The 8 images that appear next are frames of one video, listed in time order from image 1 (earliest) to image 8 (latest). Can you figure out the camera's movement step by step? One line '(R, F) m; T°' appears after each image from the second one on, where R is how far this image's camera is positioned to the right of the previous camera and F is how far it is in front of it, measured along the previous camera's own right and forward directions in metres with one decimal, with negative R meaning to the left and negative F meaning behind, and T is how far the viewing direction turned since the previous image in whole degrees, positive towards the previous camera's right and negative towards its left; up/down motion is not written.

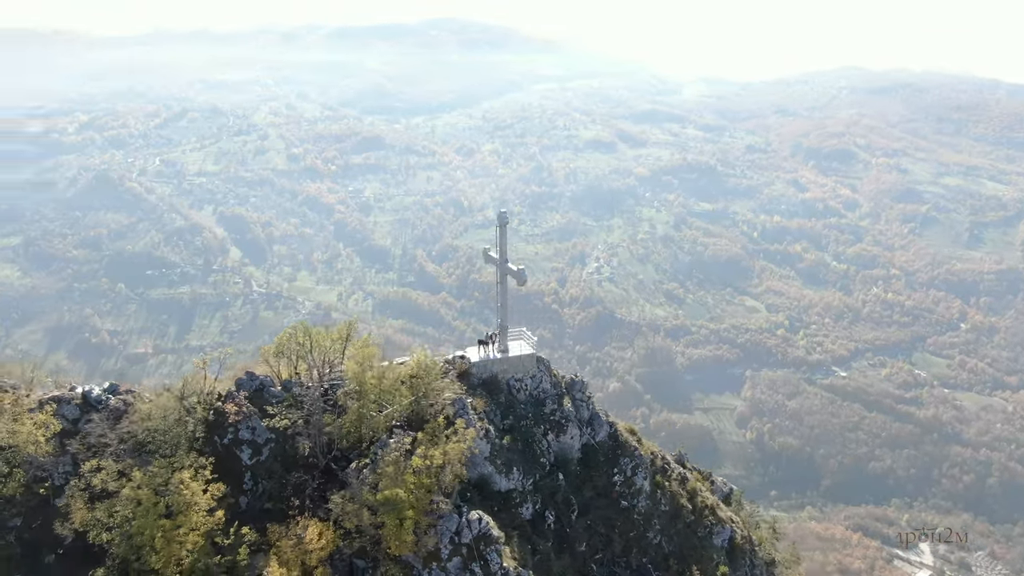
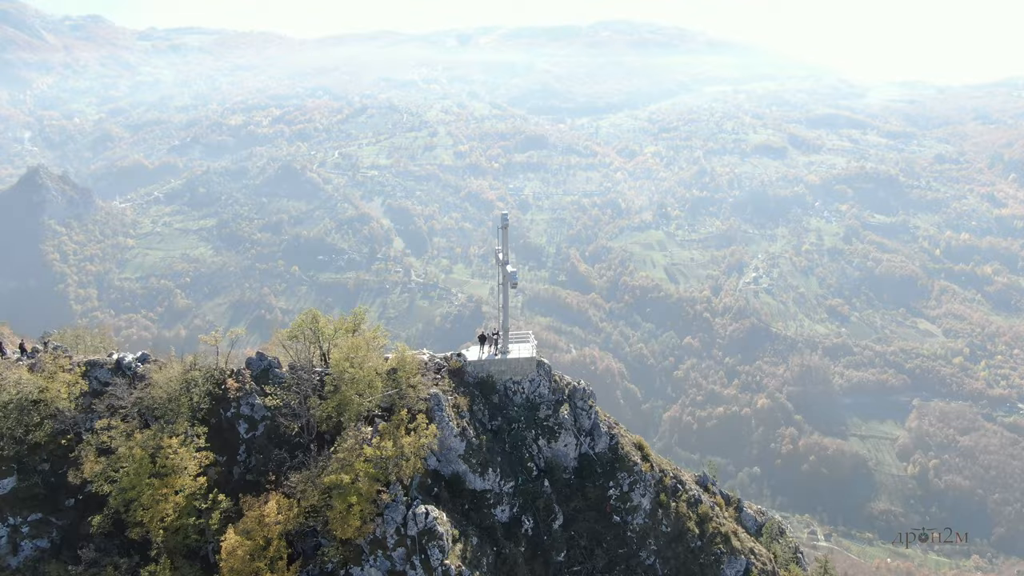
(+5.3, +0.4) m; -12°
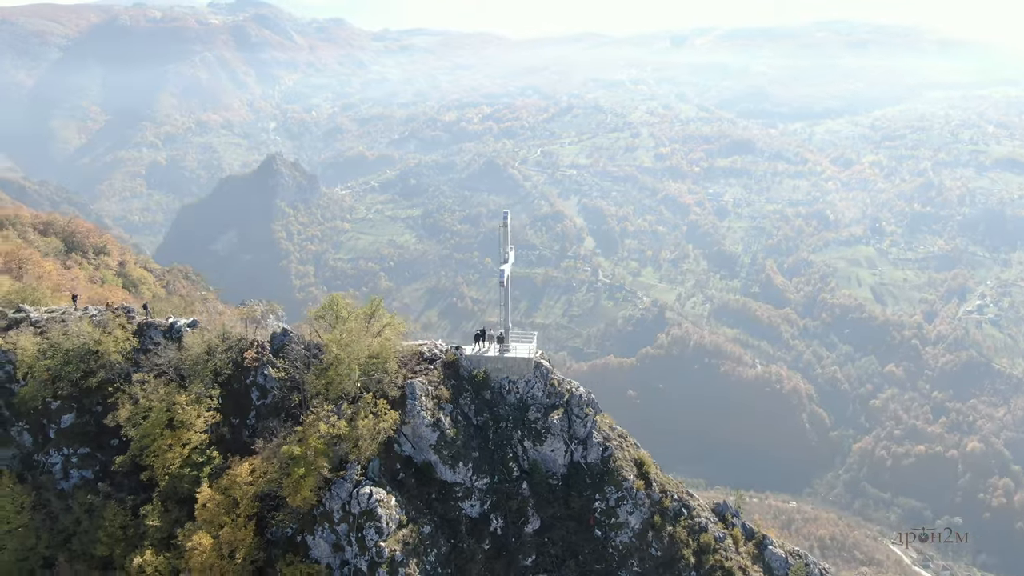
(+6.6, +0.8) m; -15°
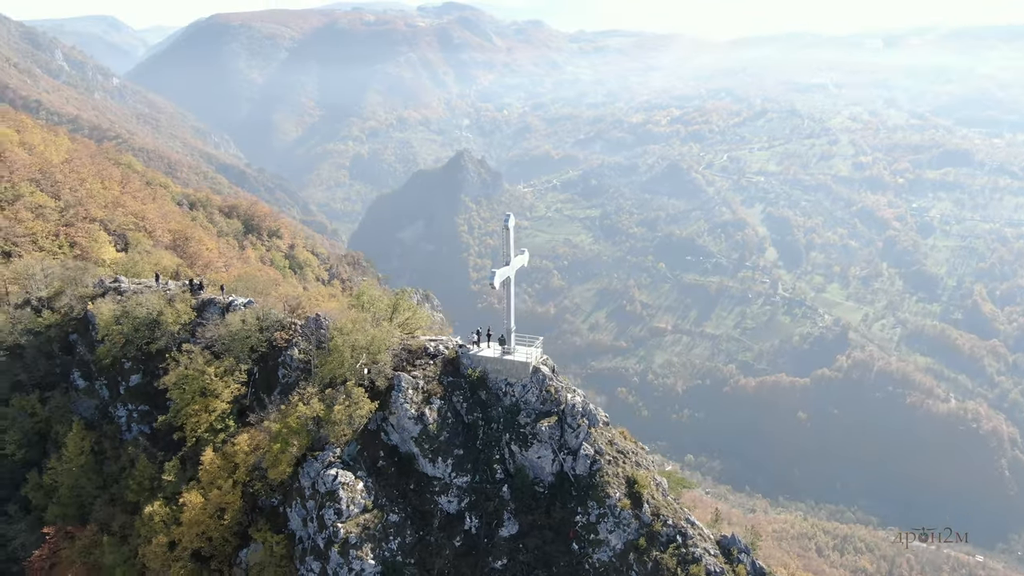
(+6.0, +0.7) m; -14°
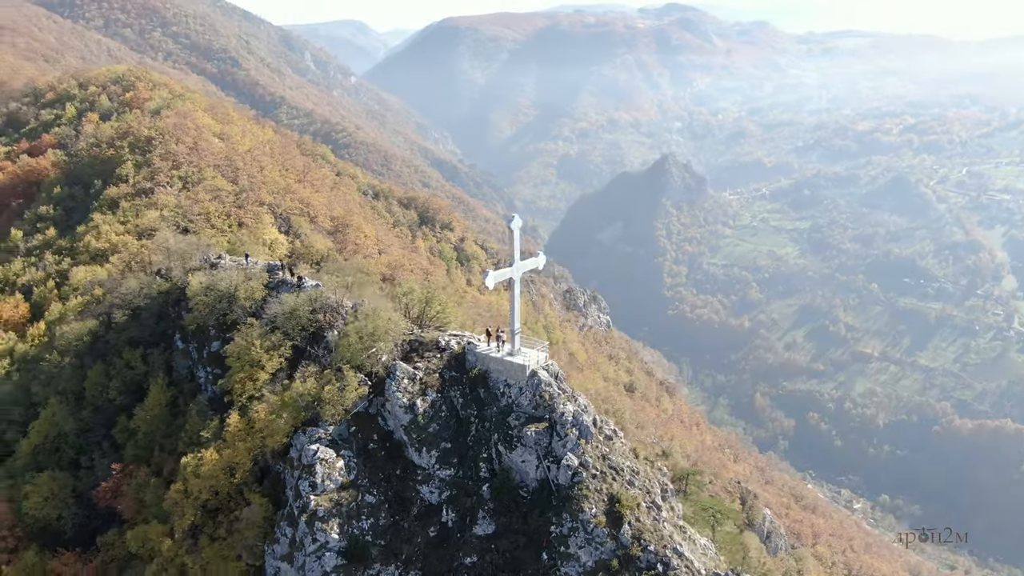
(+6.6, +0.8) m; -15°
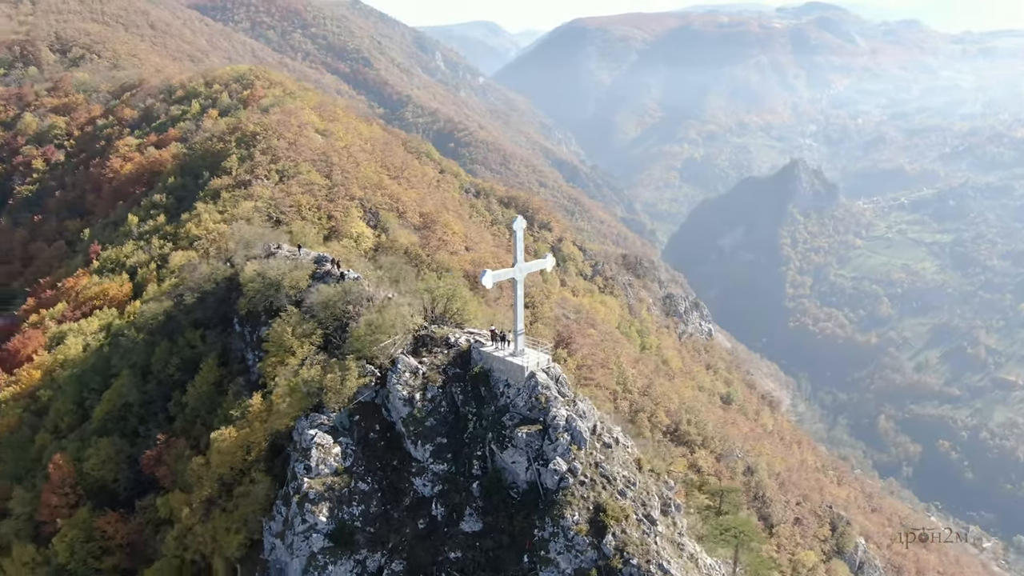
(+4.0, +0.3) m; -9°
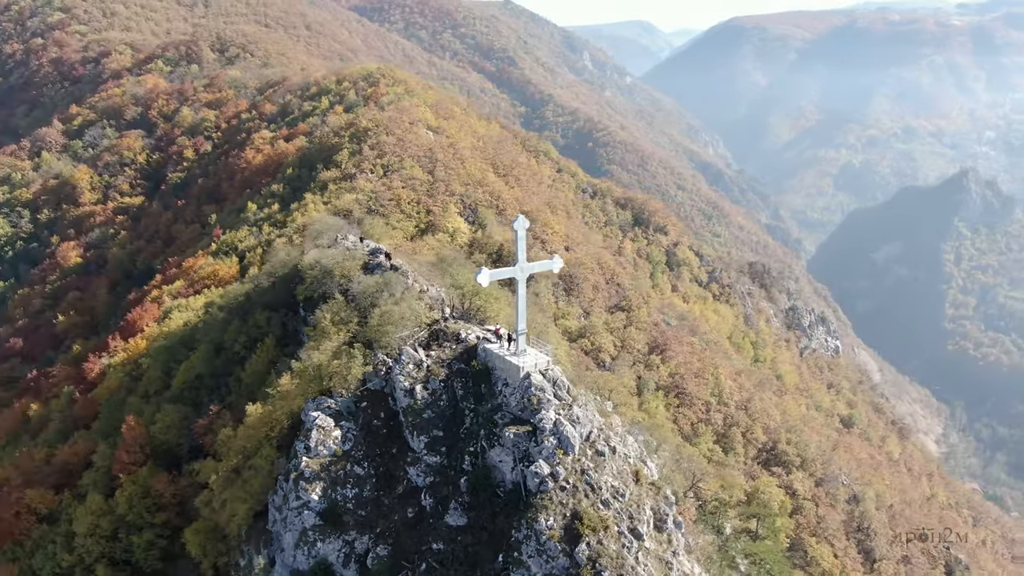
(+4.7, +0.4) m; -10°
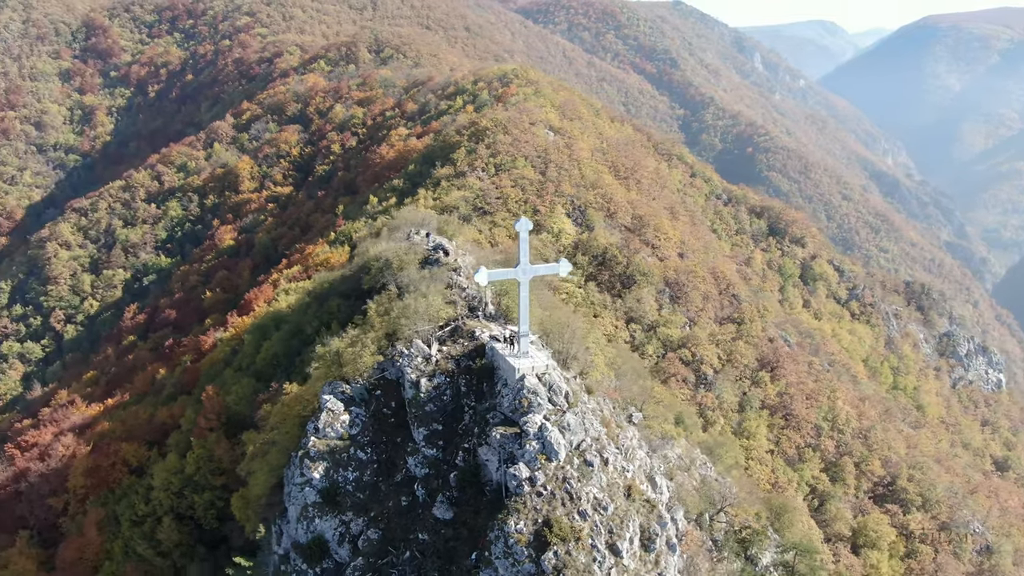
(+5.2, +0.6) m; -12°
